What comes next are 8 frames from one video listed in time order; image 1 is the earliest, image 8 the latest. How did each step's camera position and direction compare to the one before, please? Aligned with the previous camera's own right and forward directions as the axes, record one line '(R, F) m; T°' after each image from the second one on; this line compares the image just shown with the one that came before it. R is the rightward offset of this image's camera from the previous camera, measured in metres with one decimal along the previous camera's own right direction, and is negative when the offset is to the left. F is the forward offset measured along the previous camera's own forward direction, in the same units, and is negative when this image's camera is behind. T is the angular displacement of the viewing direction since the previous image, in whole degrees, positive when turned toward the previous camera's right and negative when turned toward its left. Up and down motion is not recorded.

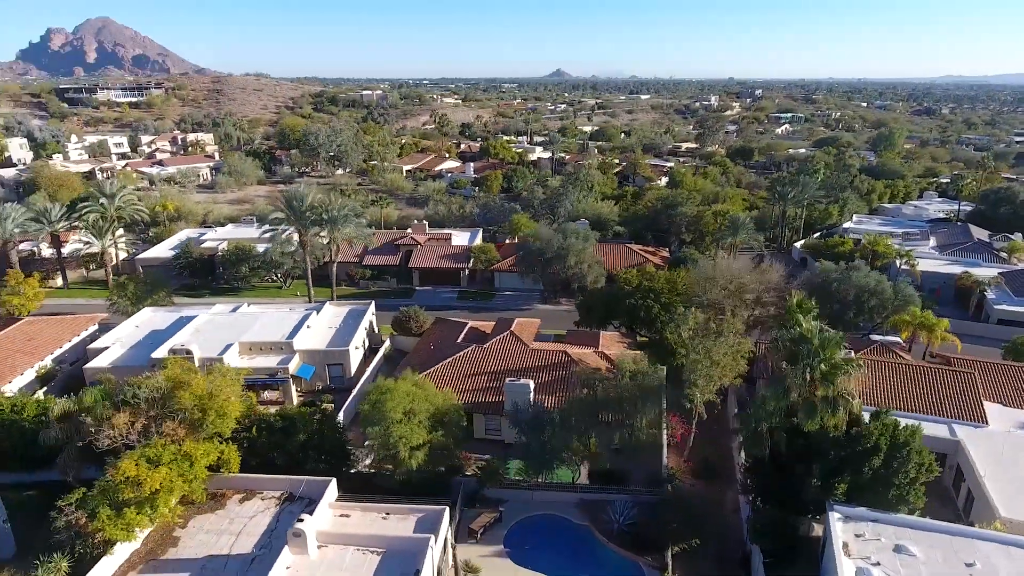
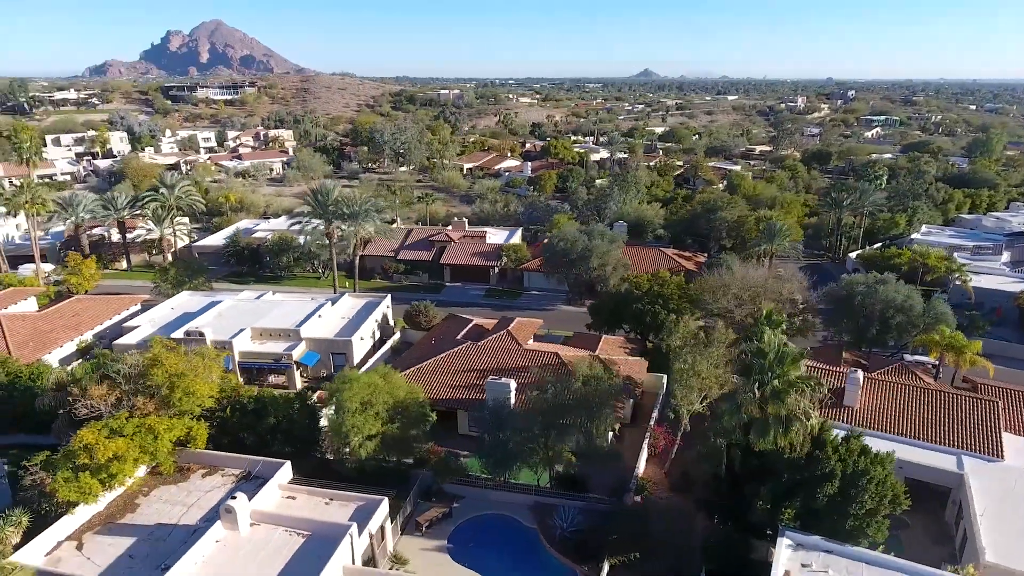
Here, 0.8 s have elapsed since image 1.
(+4.4, +0.3) m; -7°
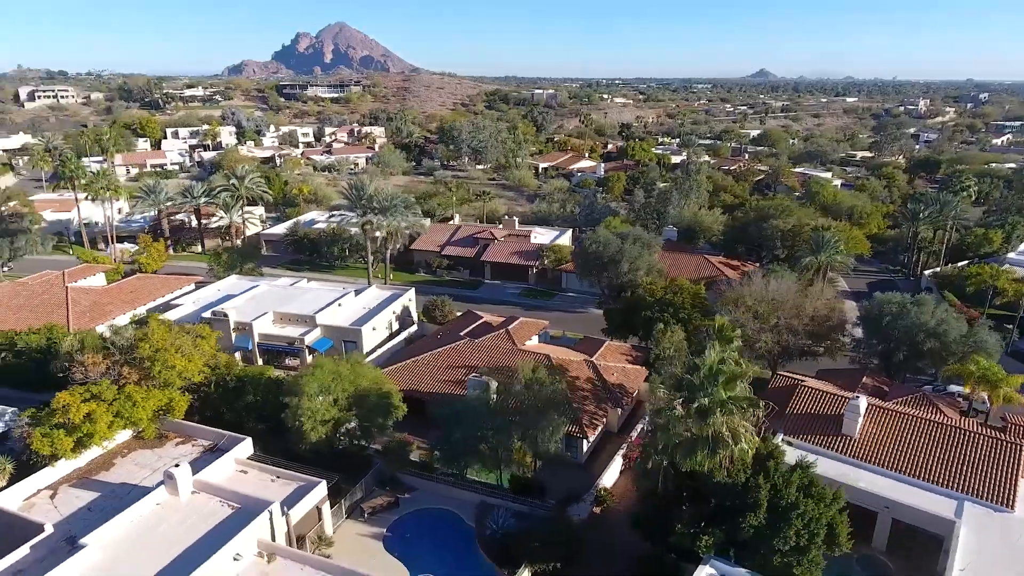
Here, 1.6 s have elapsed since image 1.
(+5.2, +0.5) m; -9°
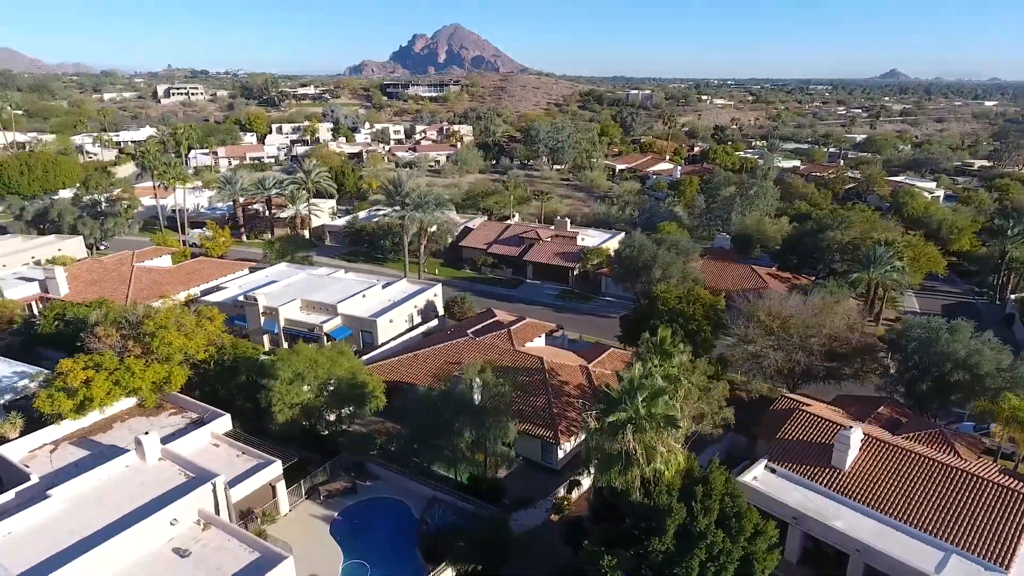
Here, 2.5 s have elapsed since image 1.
(+5.1, +0.5) m; -9°
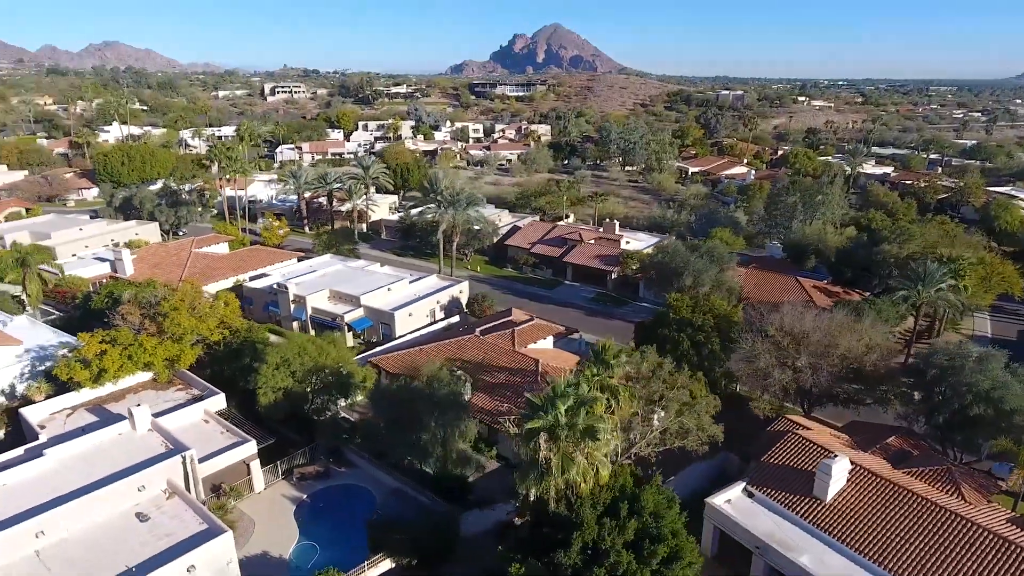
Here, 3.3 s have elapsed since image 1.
(+4.5, +0.4) m; -8°
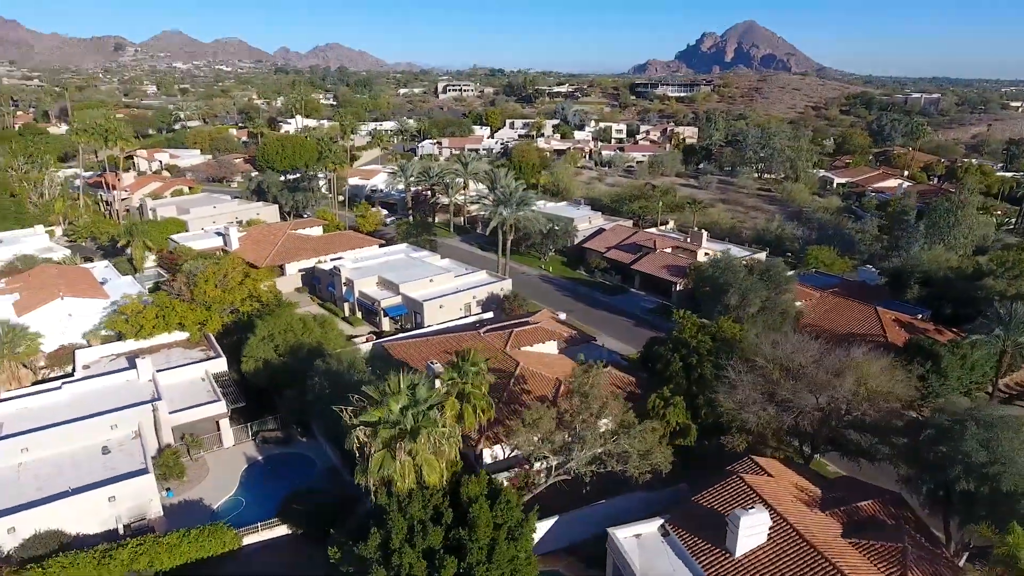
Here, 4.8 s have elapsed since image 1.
(+8.6, +1.2) m; -15°
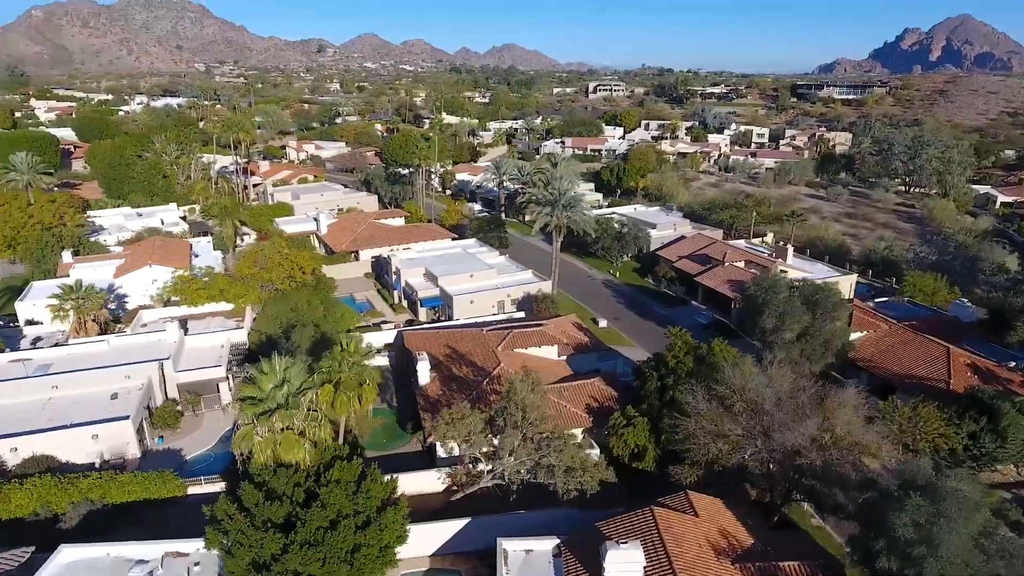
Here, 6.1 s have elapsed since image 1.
(+8.0, +1.0) m; -14°
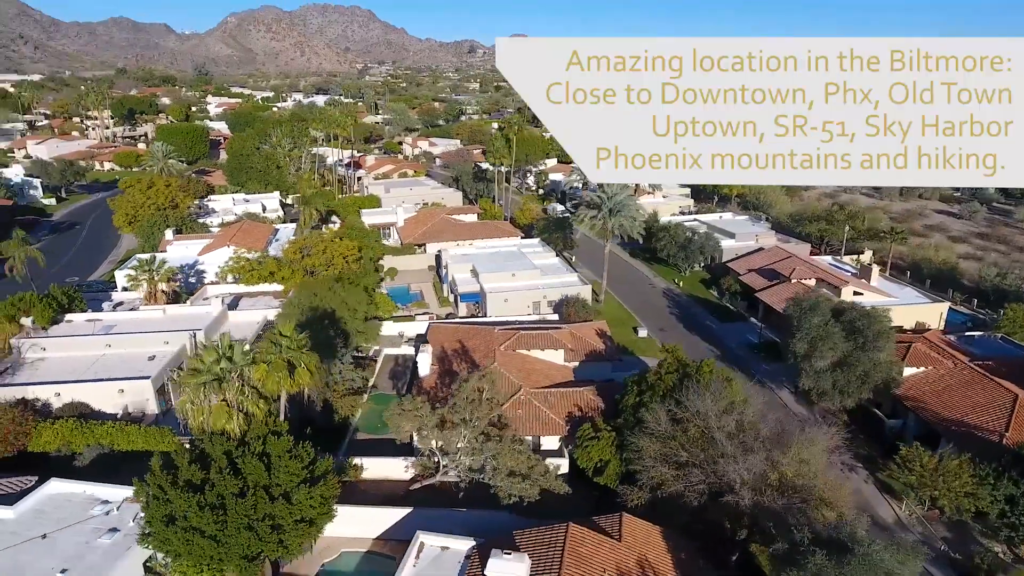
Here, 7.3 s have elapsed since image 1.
(+6.4, +0.7) m; -12°
